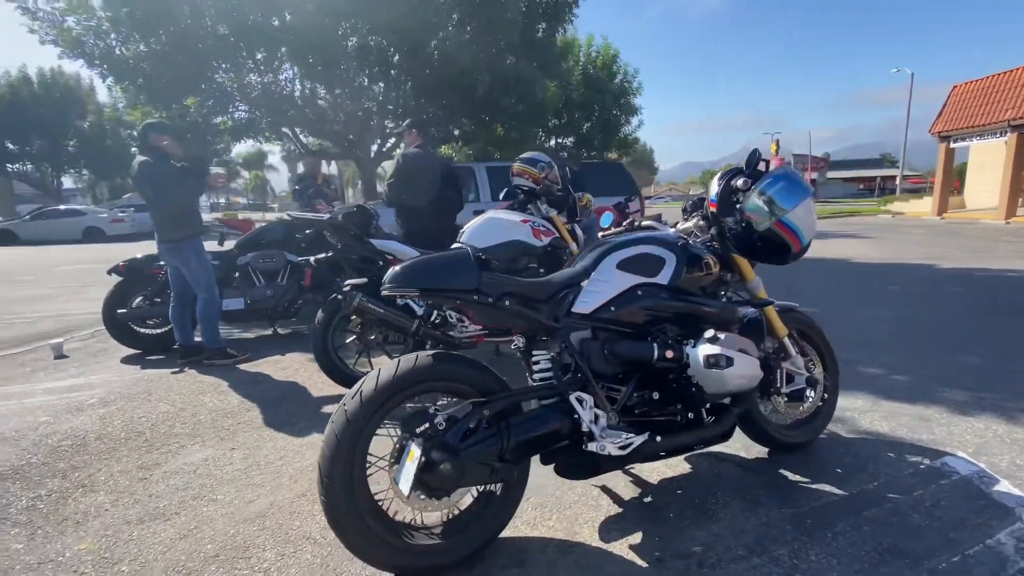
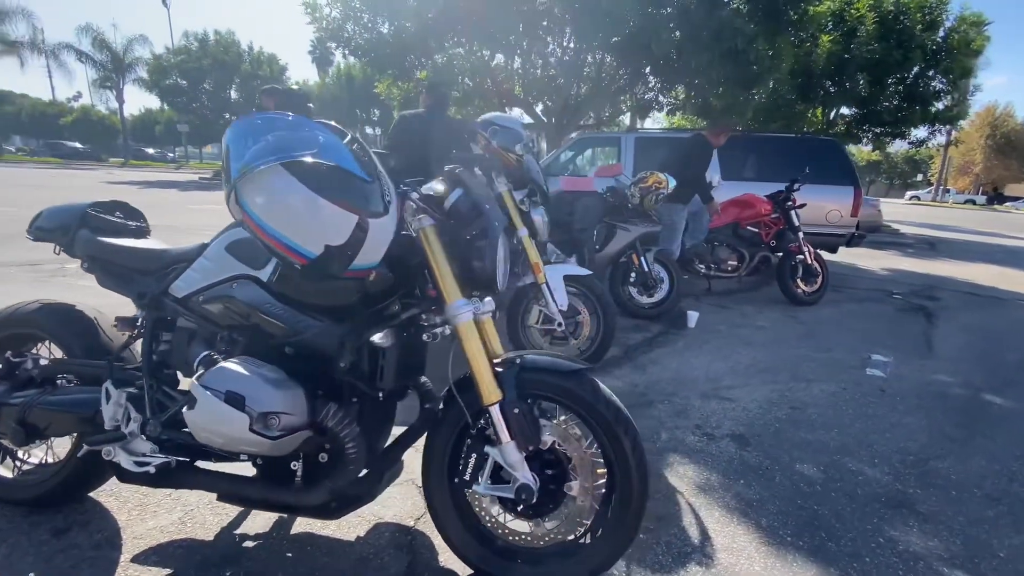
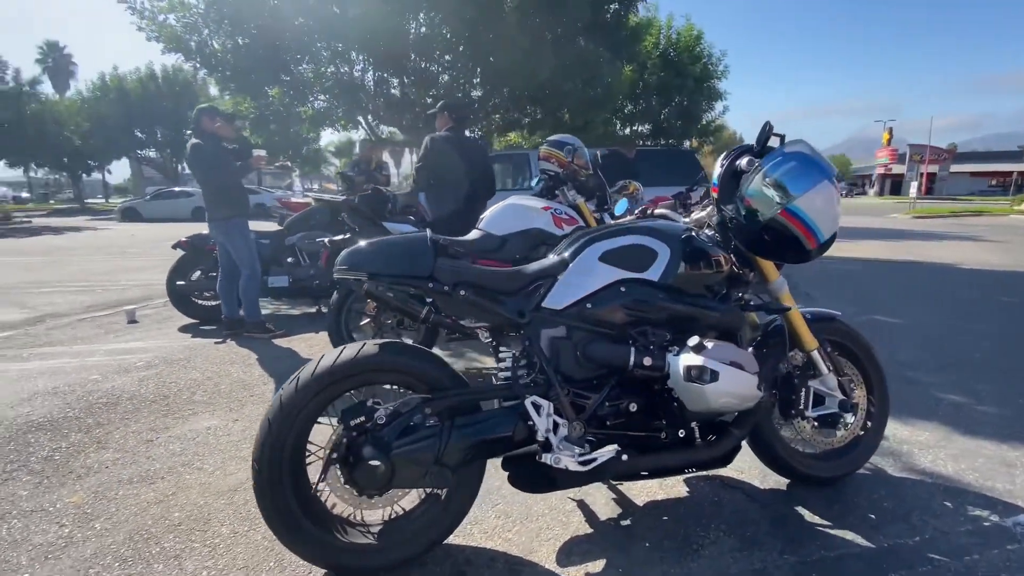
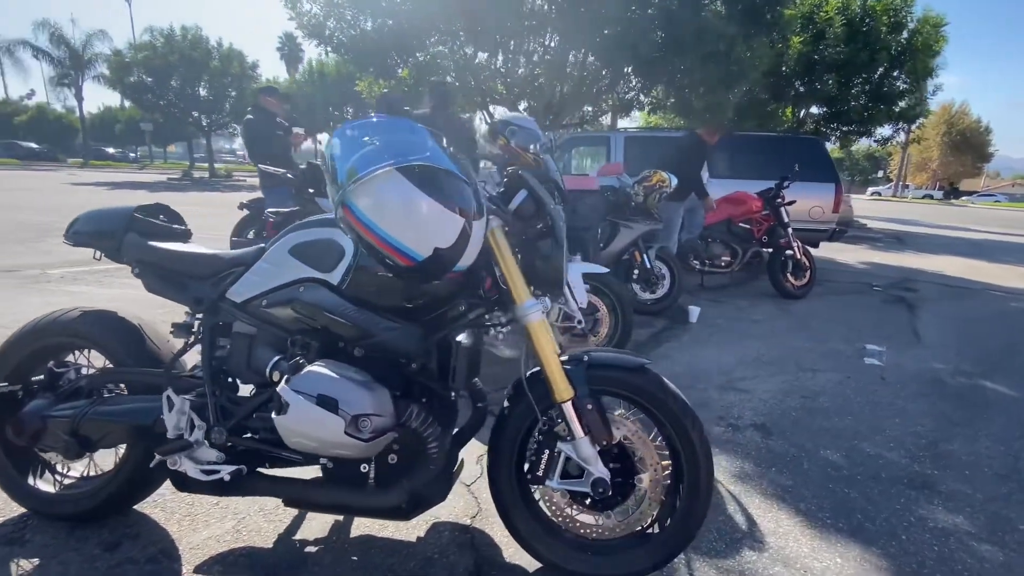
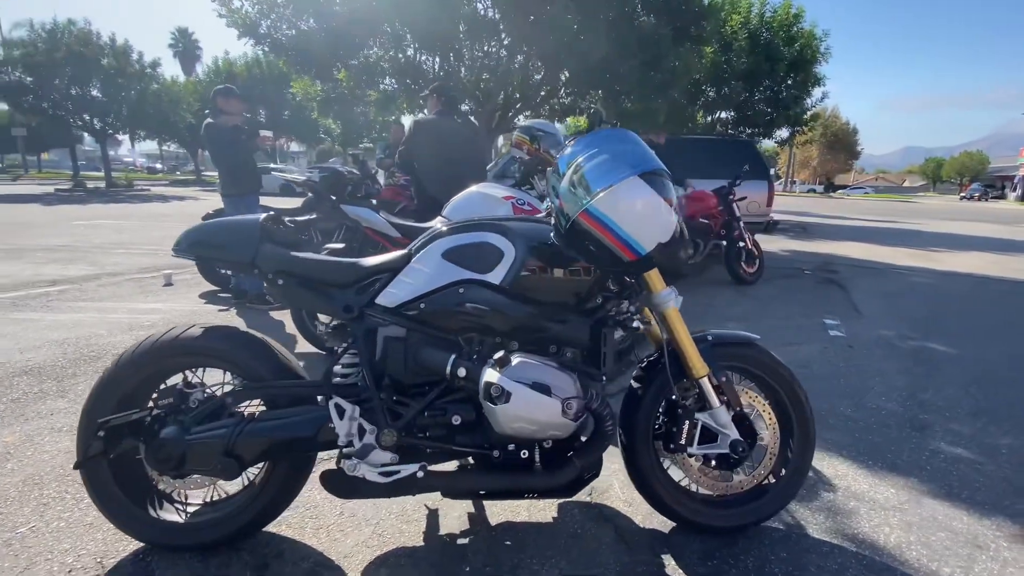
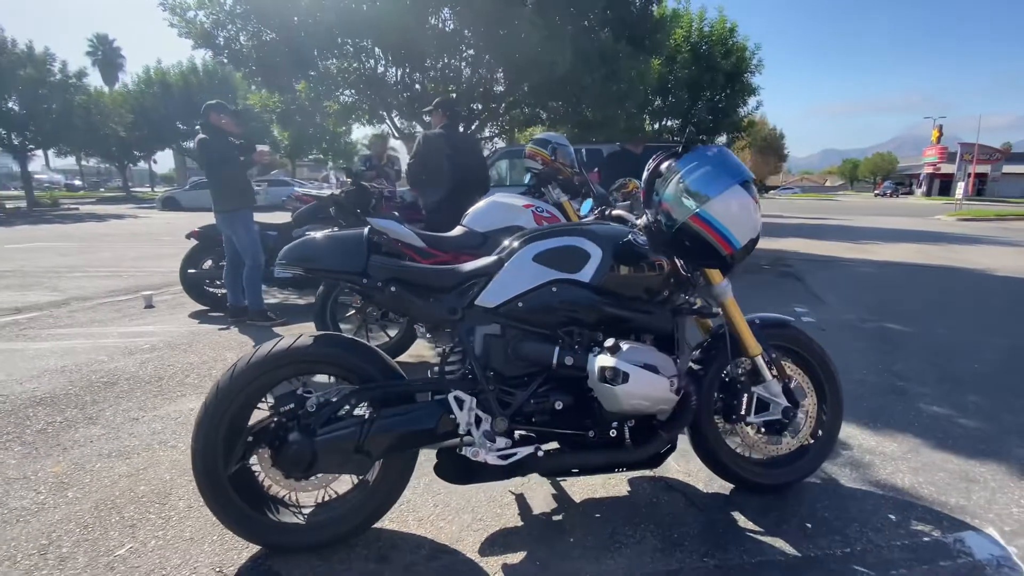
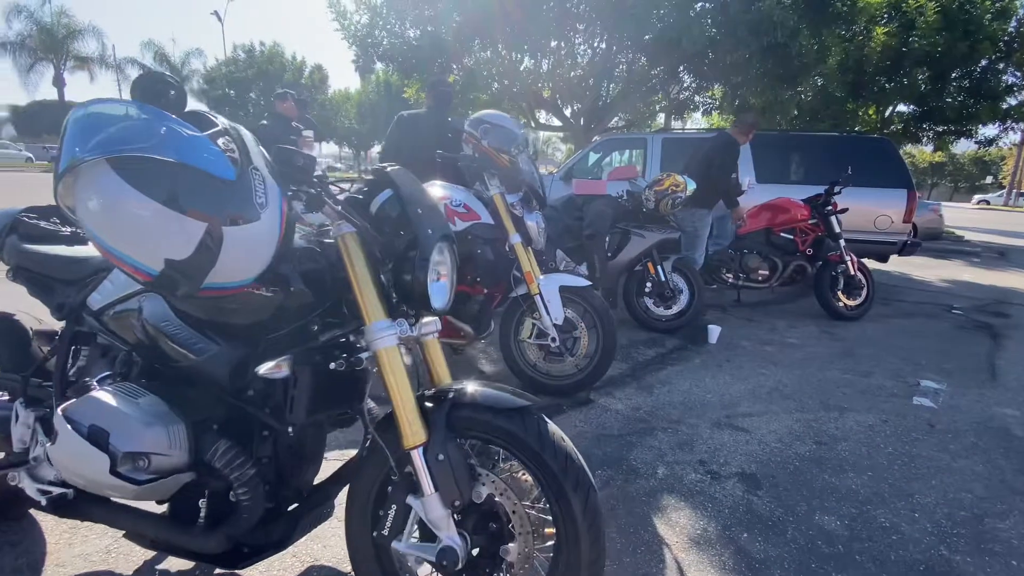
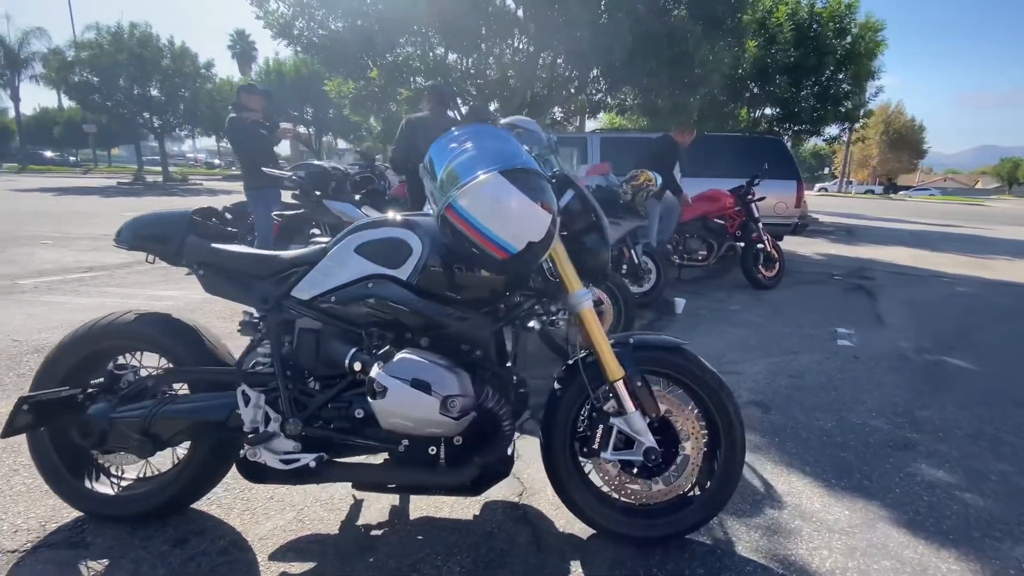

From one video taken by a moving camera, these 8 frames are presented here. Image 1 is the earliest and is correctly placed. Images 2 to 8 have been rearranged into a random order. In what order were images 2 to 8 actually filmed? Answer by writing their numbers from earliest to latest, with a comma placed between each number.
3, 6, 5, 8, 4, 2, 7
